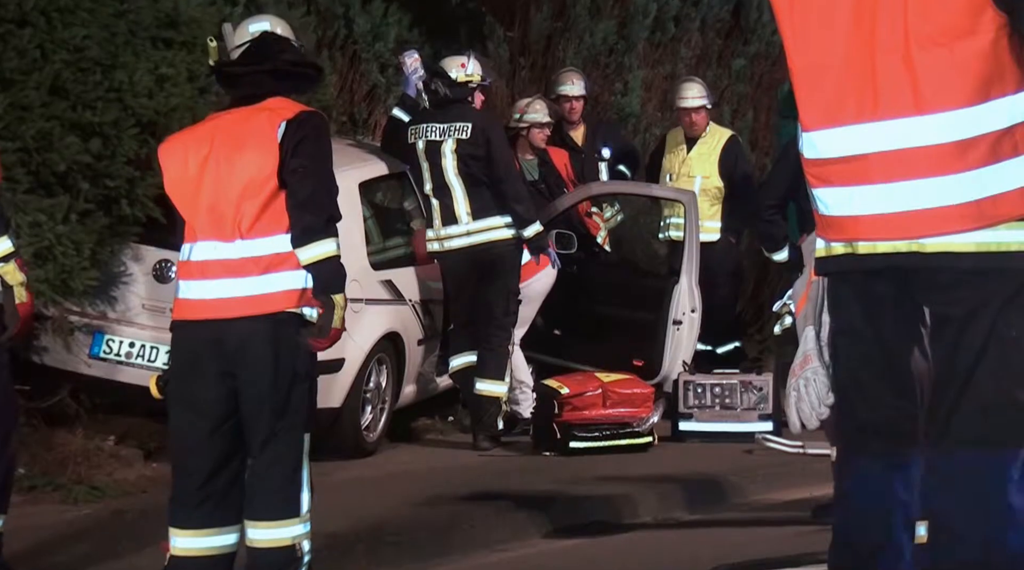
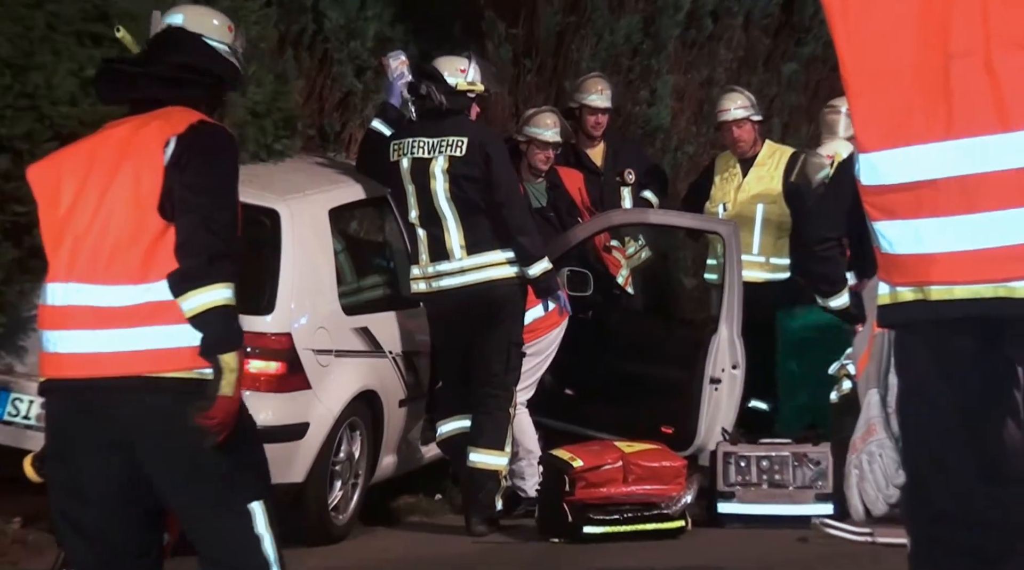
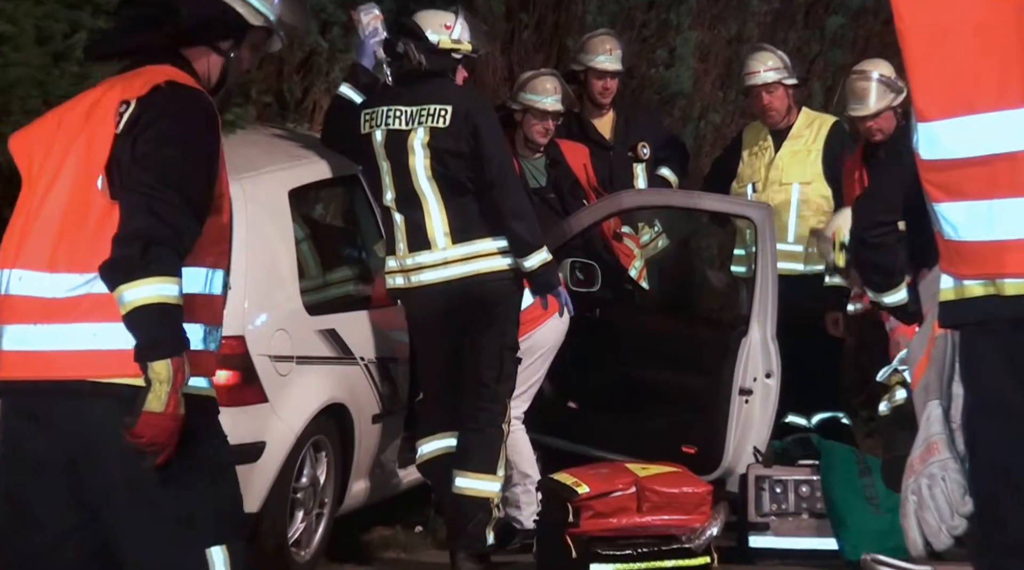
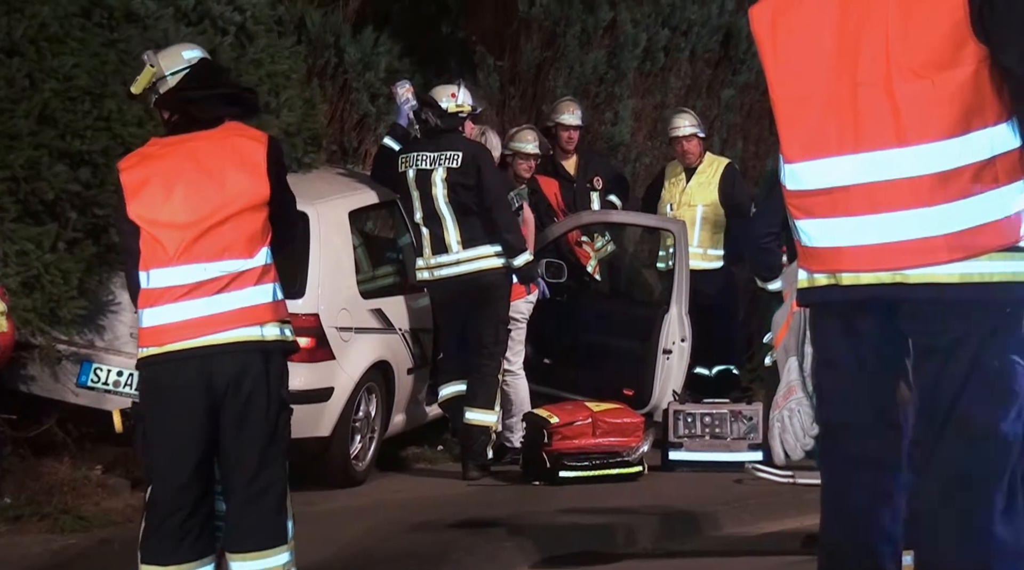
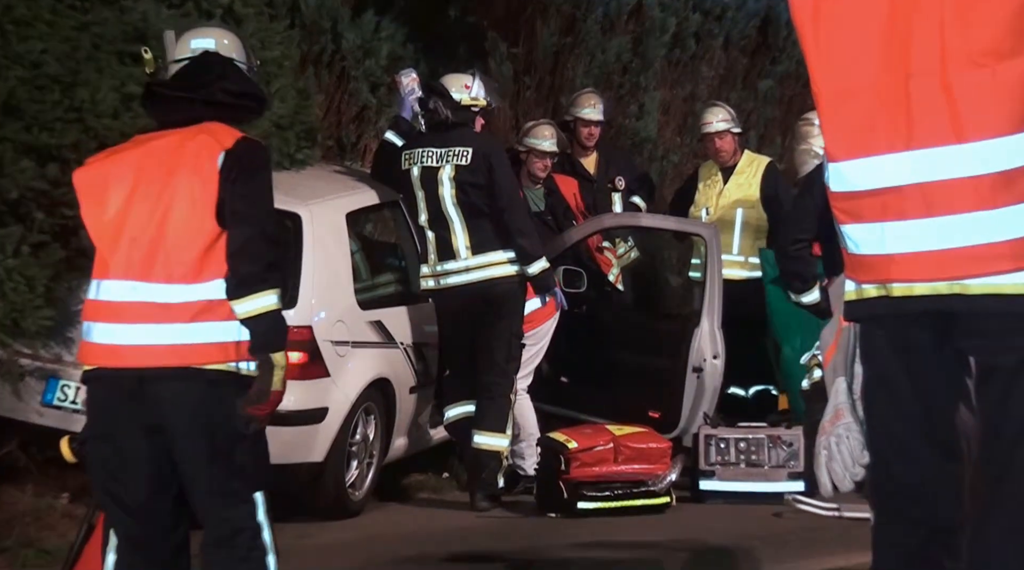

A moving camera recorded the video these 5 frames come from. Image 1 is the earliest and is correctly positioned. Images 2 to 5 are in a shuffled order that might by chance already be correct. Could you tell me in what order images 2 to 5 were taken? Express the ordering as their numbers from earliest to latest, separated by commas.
4, 5, 2, 3
